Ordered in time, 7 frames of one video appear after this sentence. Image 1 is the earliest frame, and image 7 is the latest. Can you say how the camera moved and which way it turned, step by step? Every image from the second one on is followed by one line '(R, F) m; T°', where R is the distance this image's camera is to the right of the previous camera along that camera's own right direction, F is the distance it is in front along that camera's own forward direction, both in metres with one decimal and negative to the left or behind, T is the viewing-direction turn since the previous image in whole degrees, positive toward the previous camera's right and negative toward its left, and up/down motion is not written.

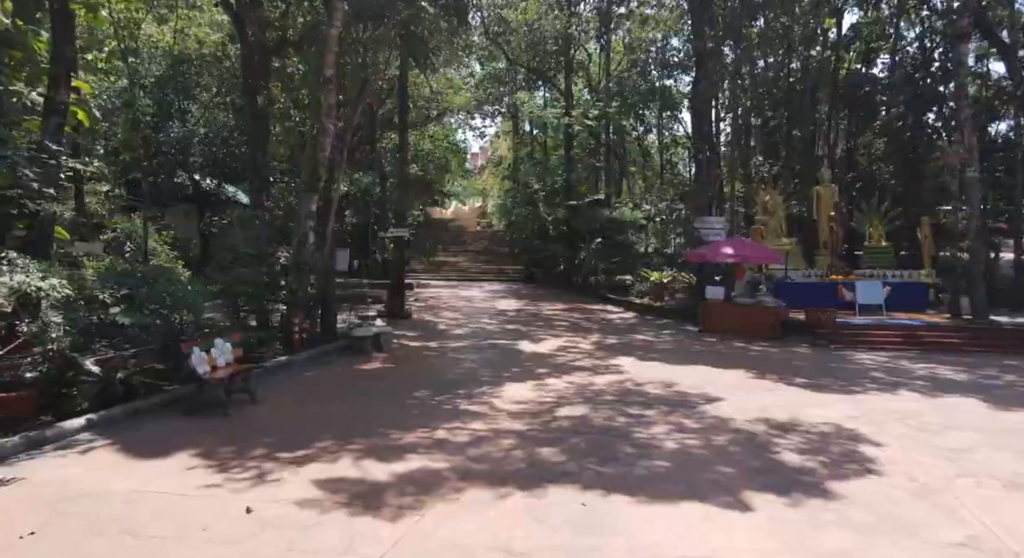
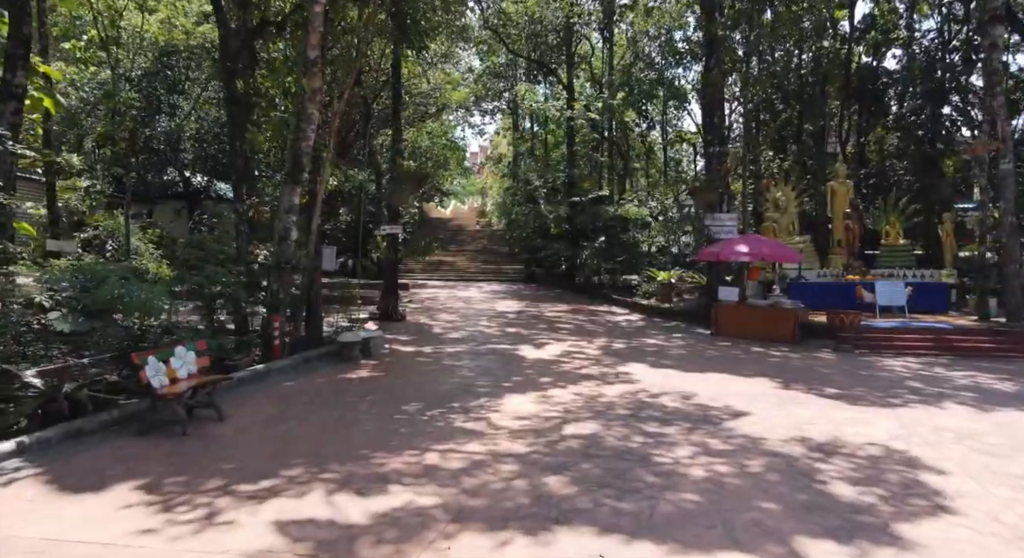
(0.0, +0.8) m; 0°
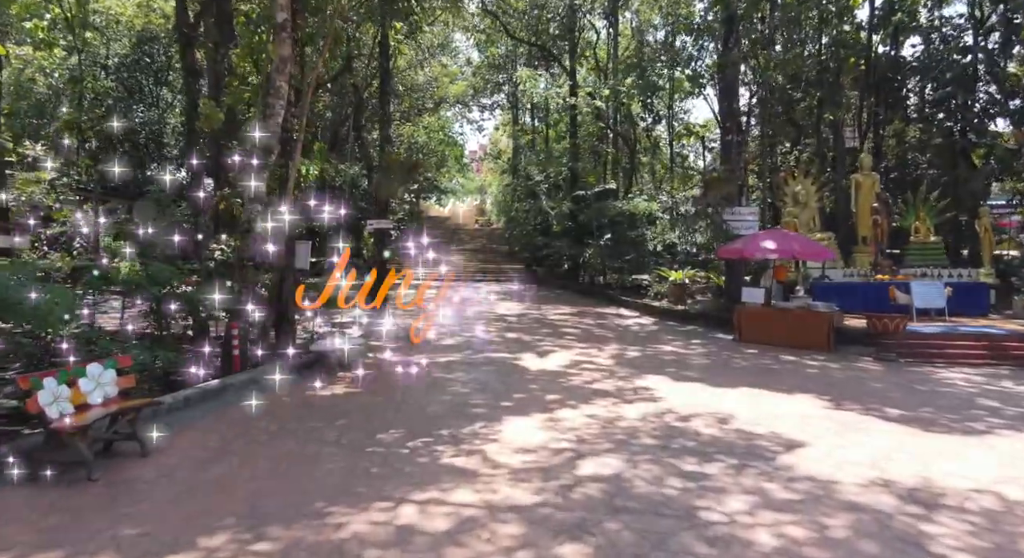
(0.0, +1.3) m; 0°
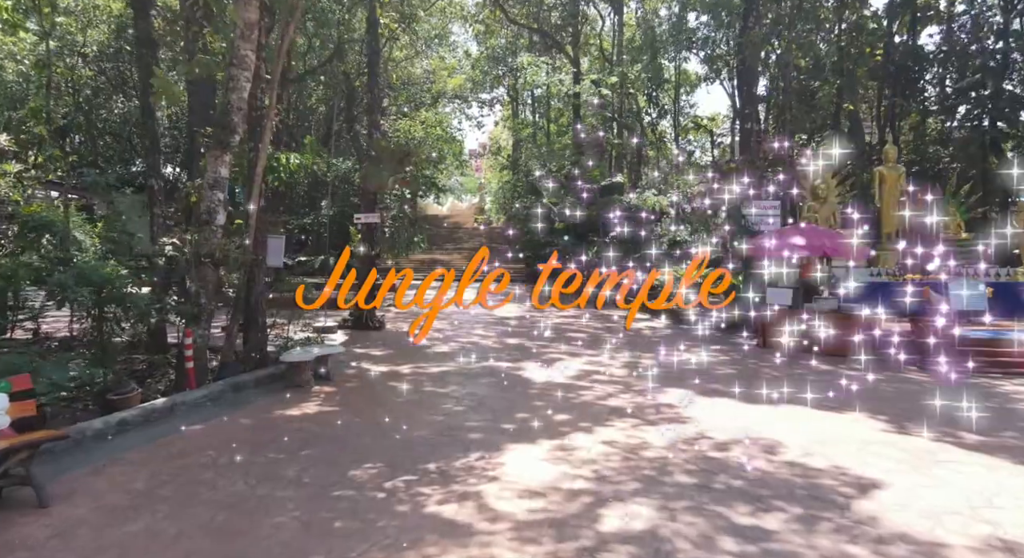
(0.0, +1.1) m; 0°
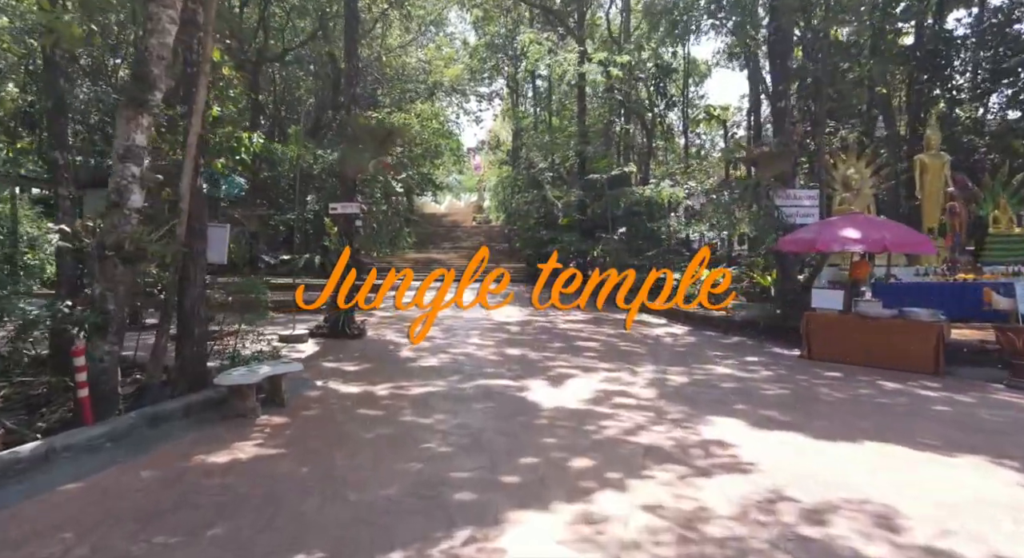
(0.0, +1.5) m; 0°
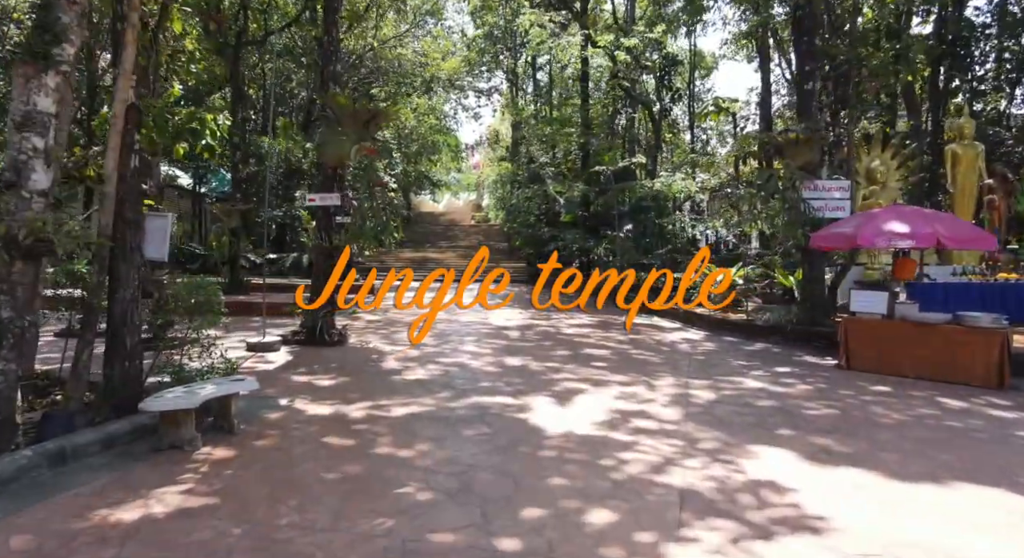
(0.0, +1.0) m; 0°
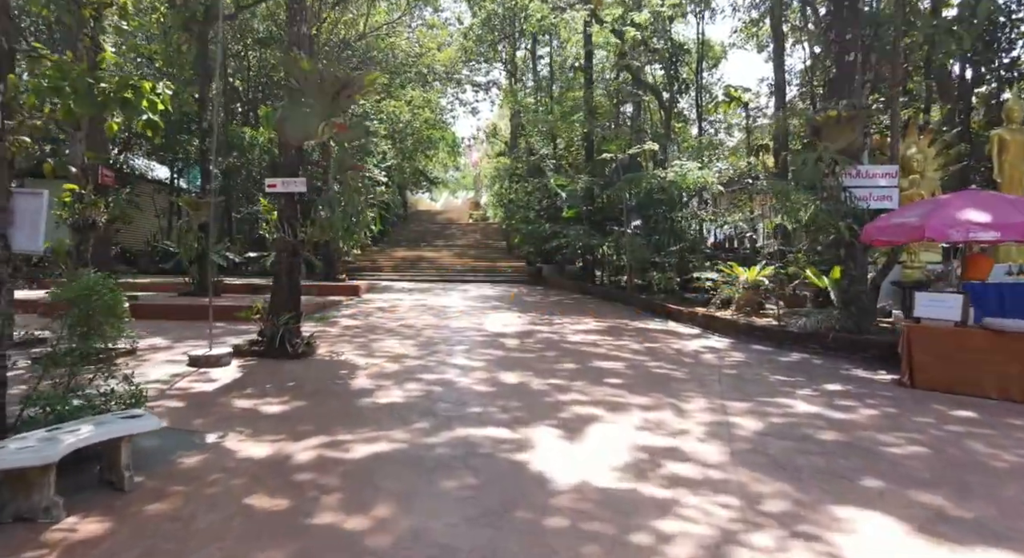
(0.0, +1.3) m; 0°
